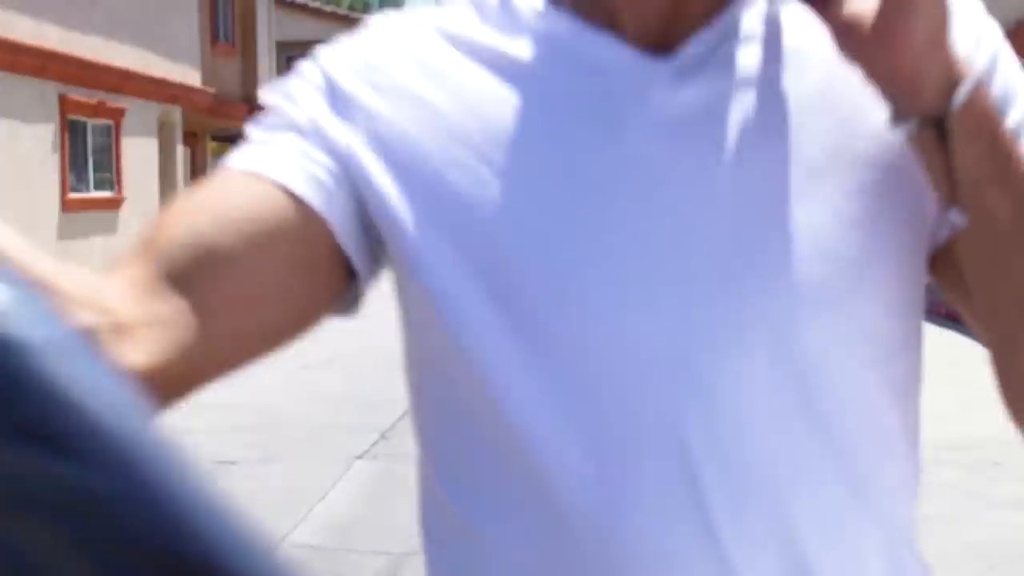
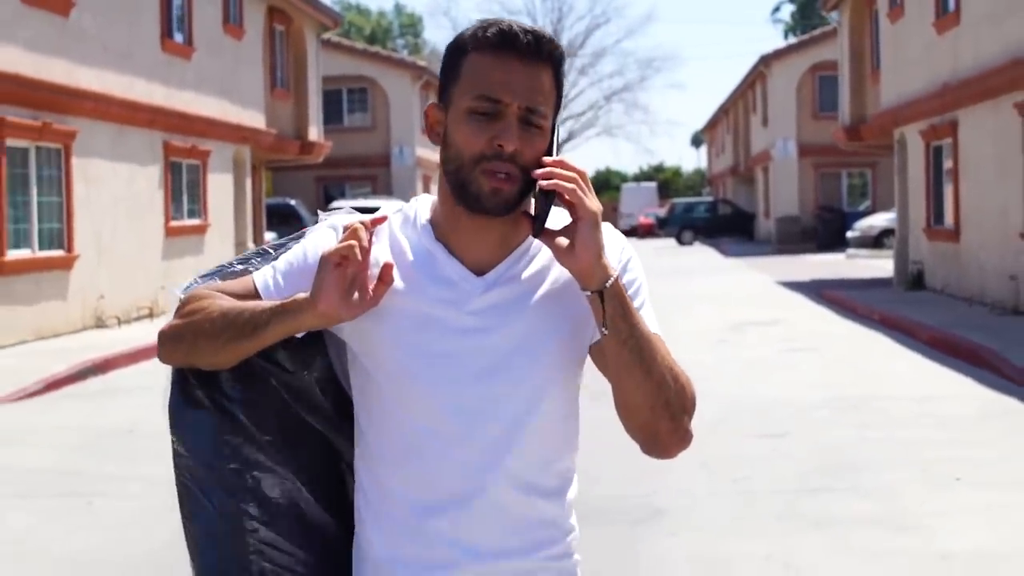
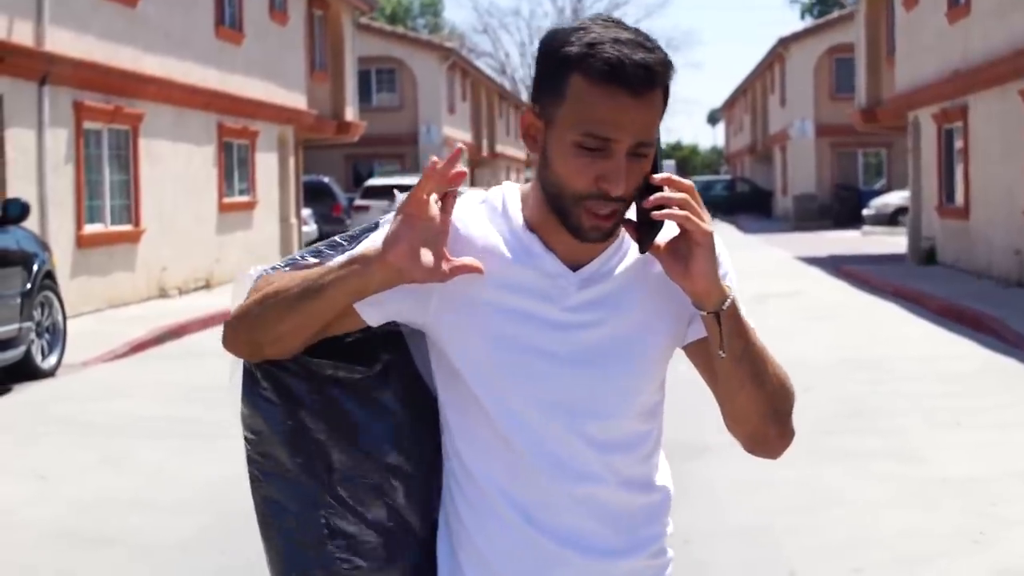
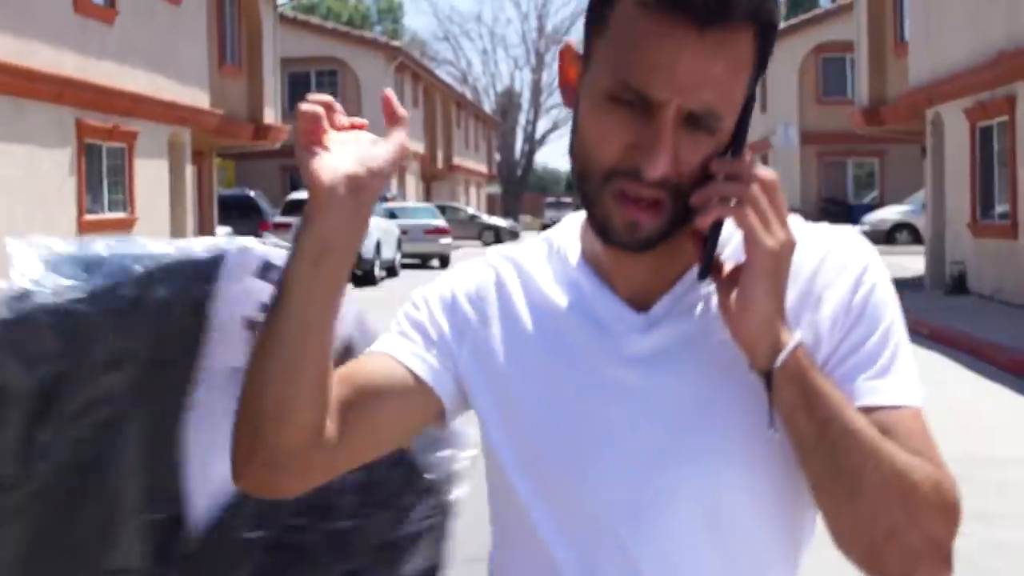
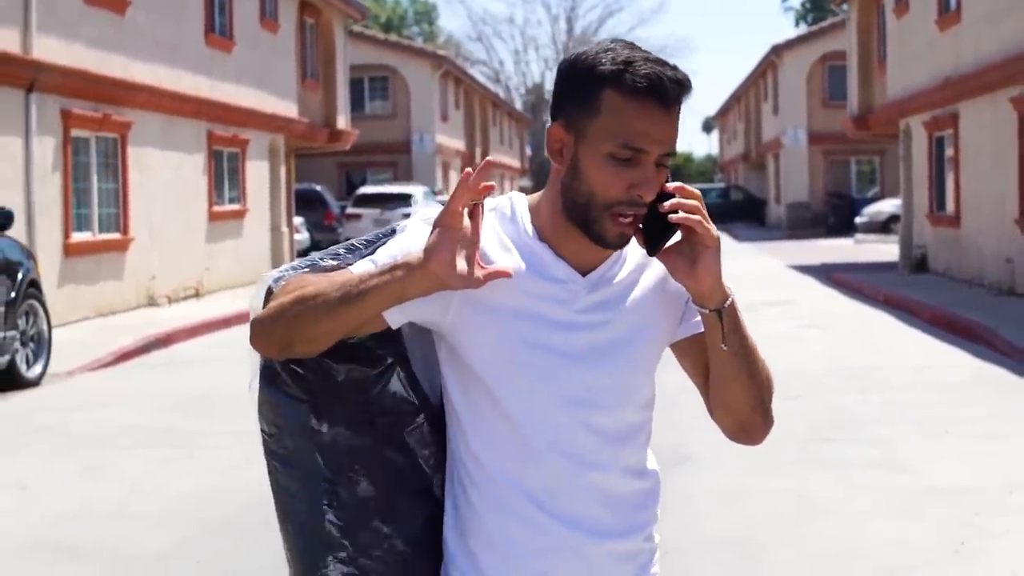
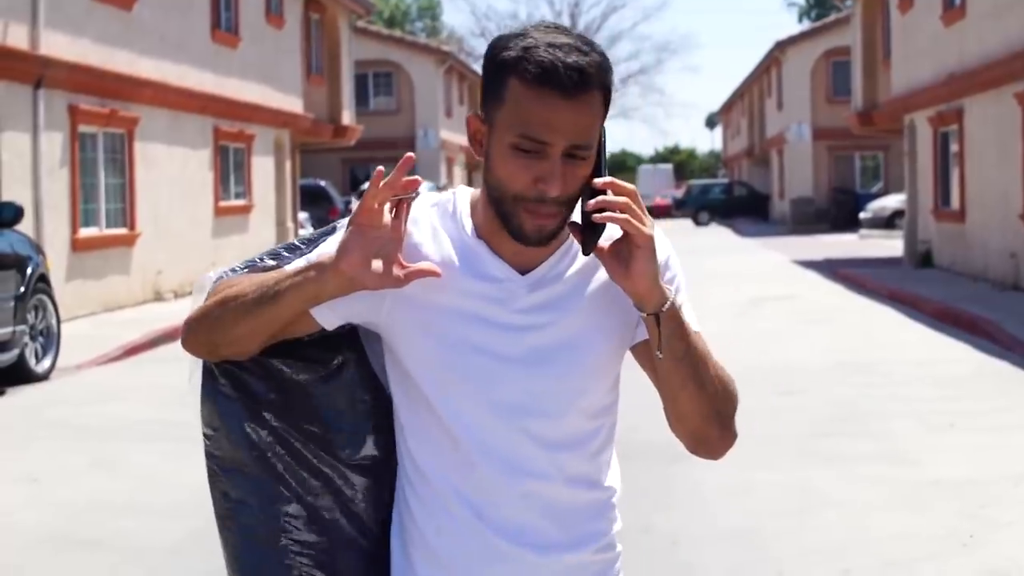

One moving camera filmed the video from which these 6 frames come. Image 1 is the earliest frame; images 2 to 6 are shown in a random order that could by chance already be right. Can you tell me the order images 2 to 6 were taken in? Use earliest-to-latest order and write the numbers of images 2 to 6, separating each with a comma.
4, 2, 5, 6, 3
